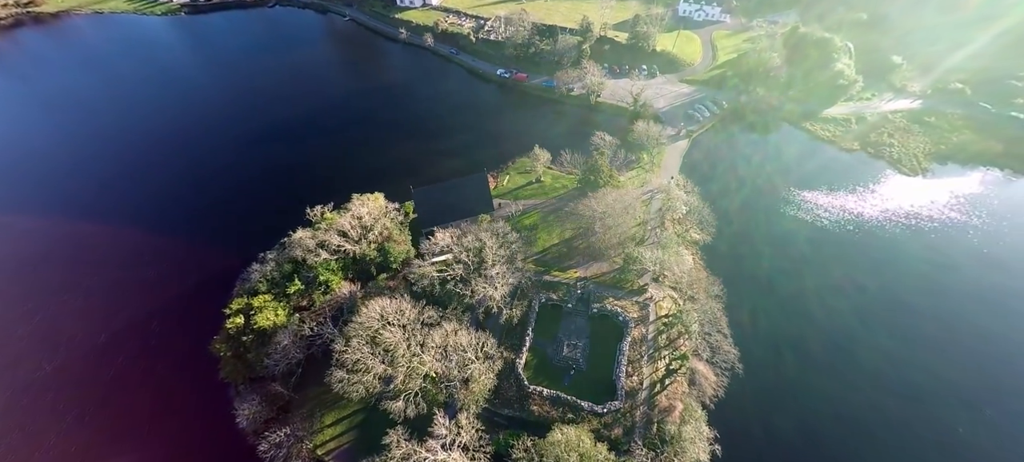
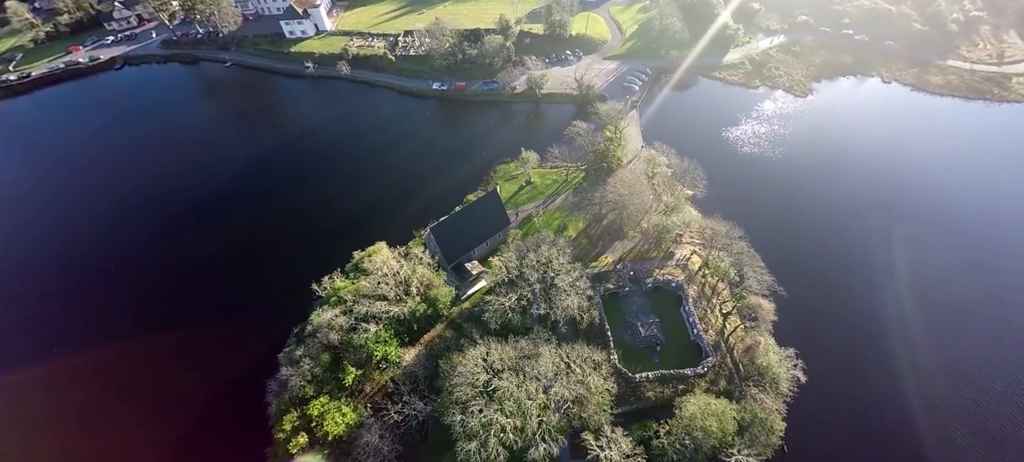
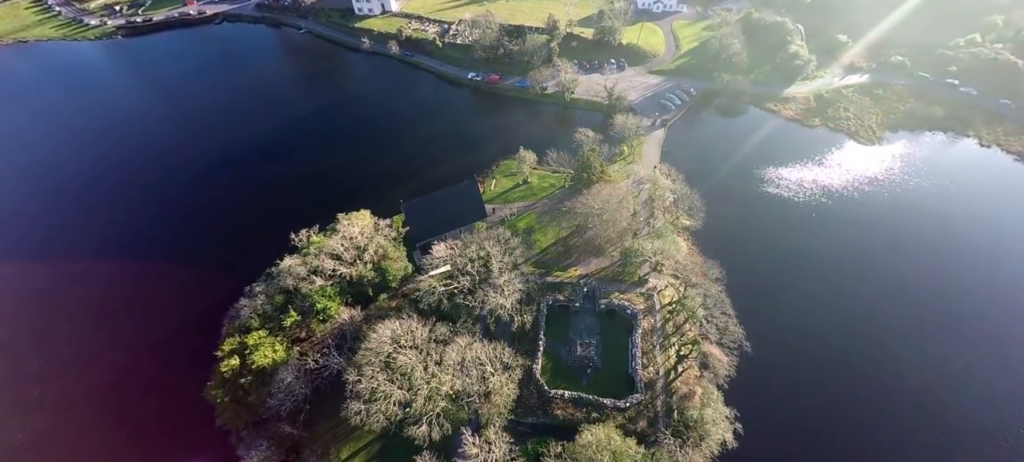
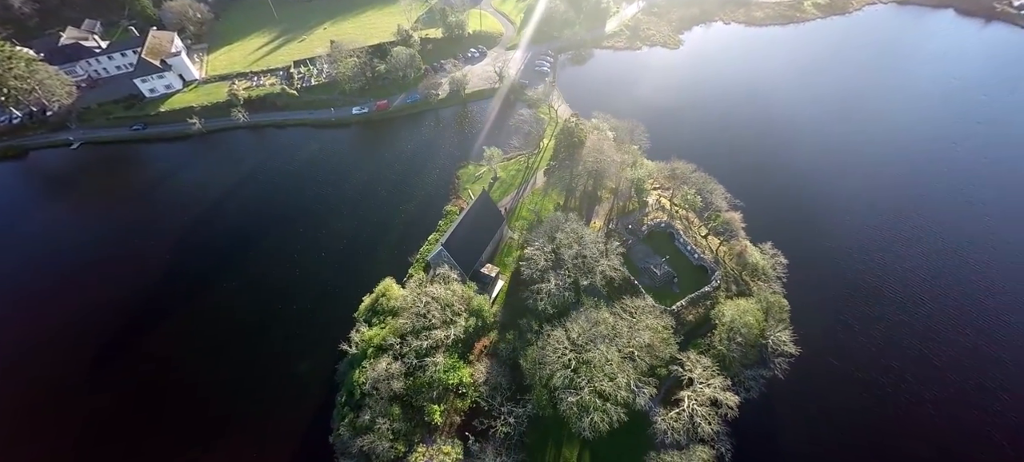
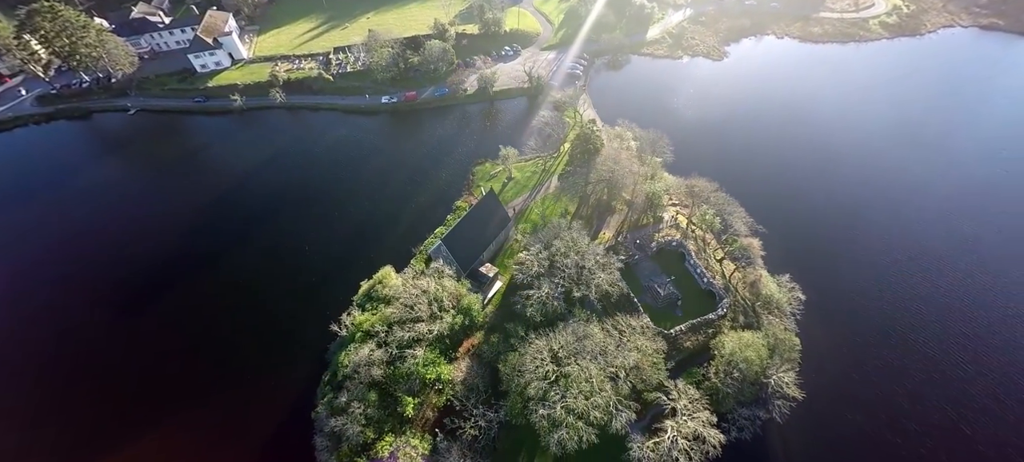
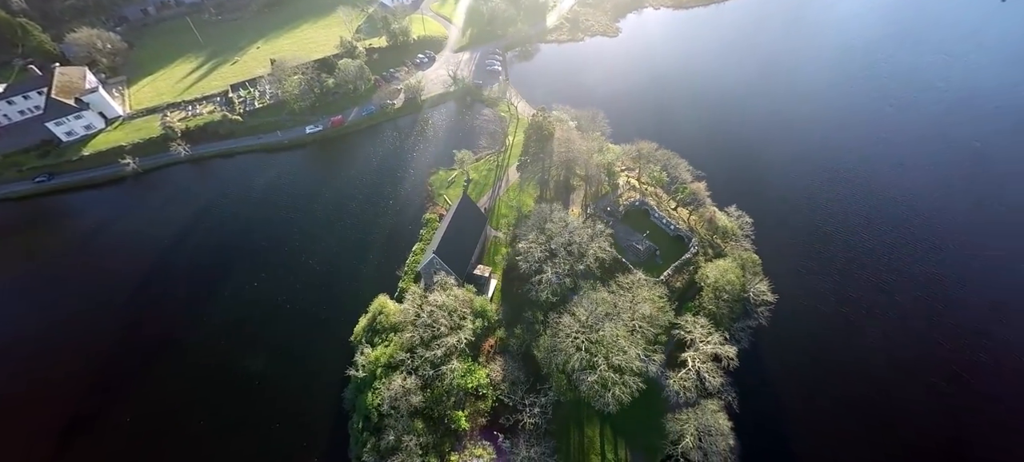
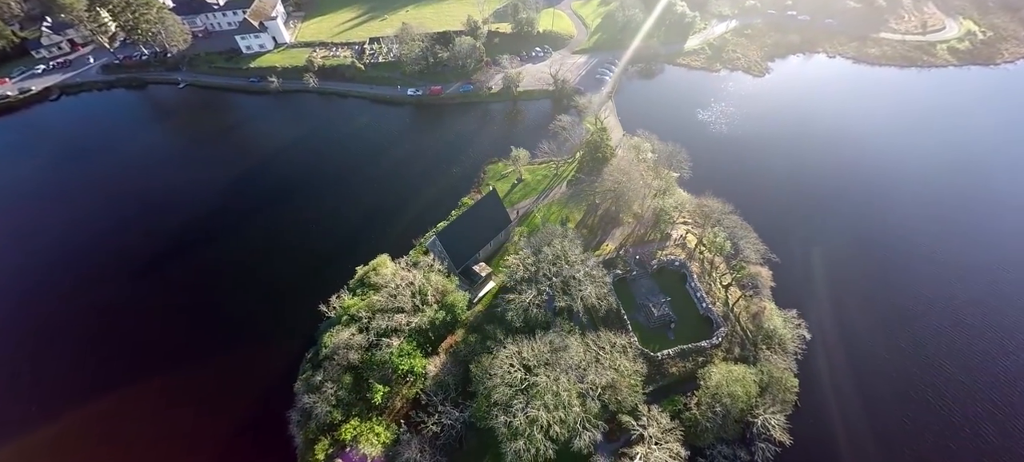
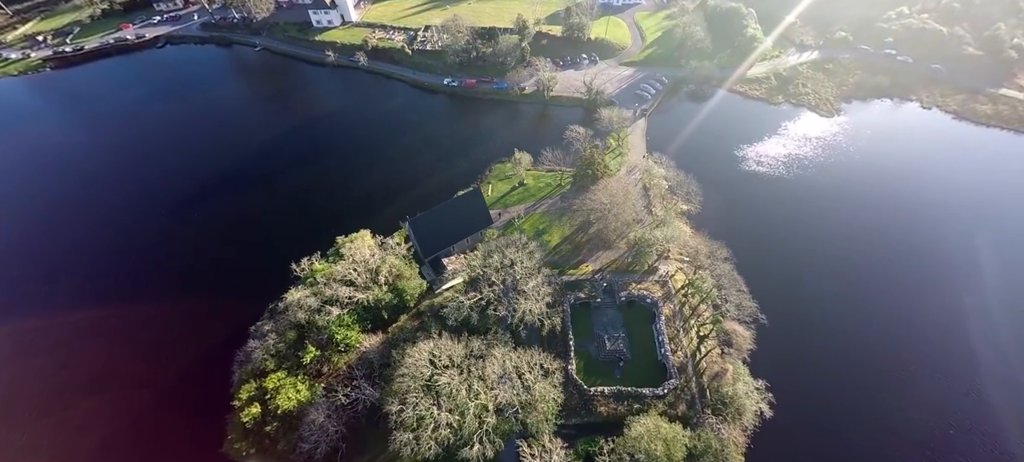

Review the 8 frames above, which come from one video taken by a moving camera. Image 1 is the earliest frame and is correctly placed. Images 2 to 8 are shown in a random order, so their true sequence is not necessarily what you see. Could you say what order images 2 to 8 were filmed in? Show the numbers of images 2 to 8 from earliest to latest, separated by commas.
3, 8, 2, 7, 5, 4, 6
